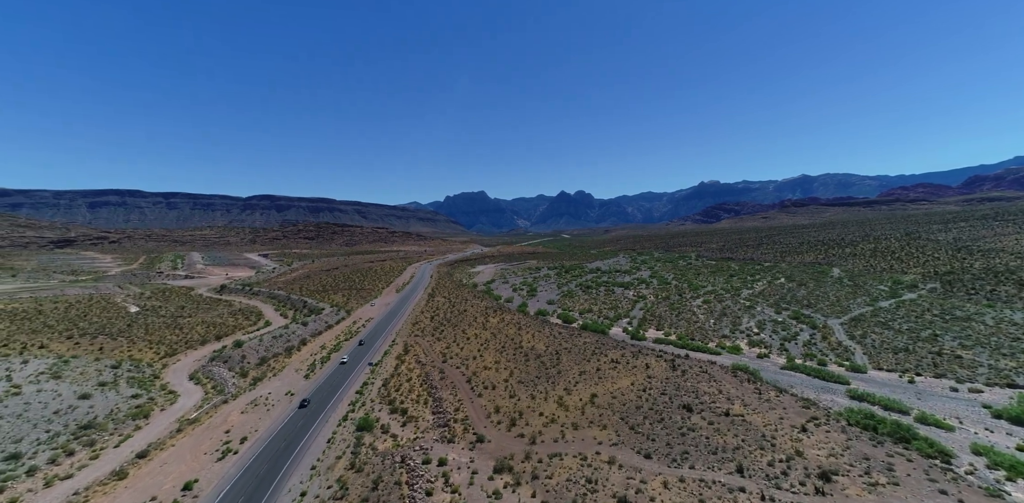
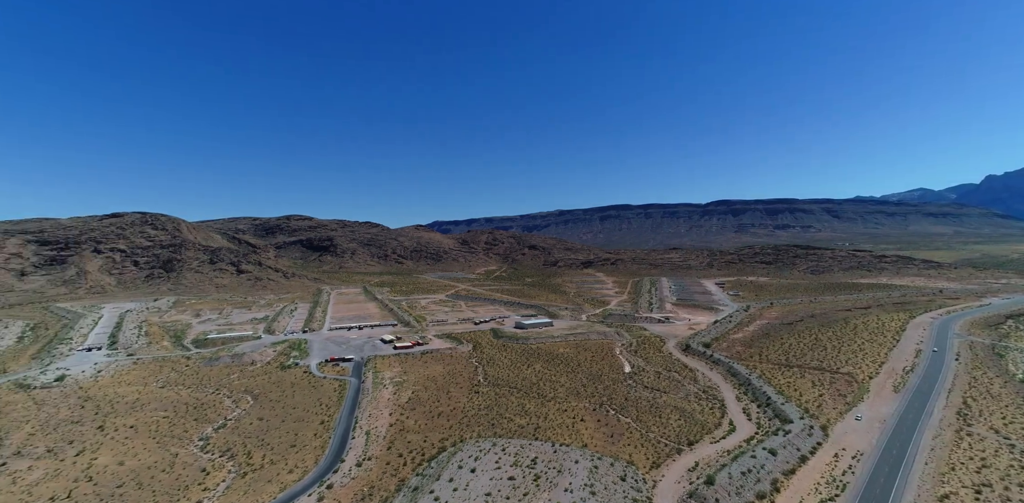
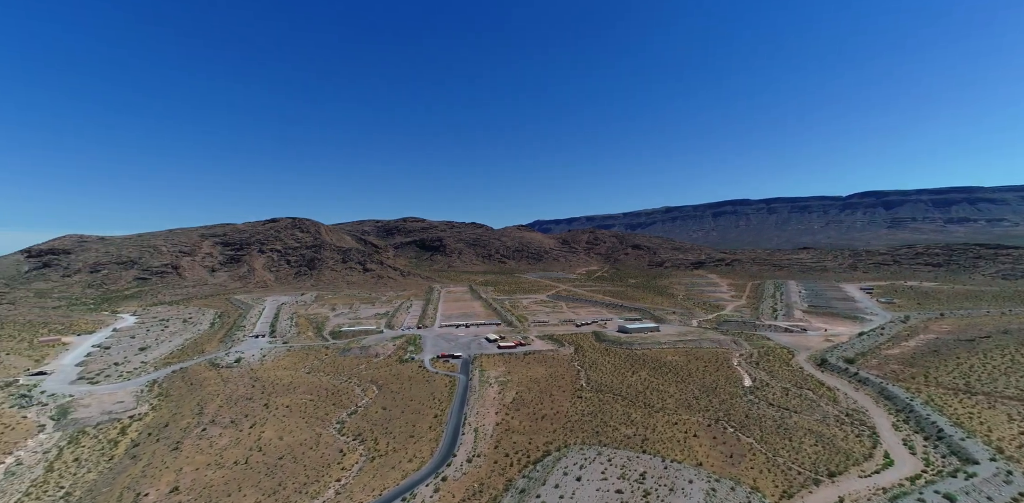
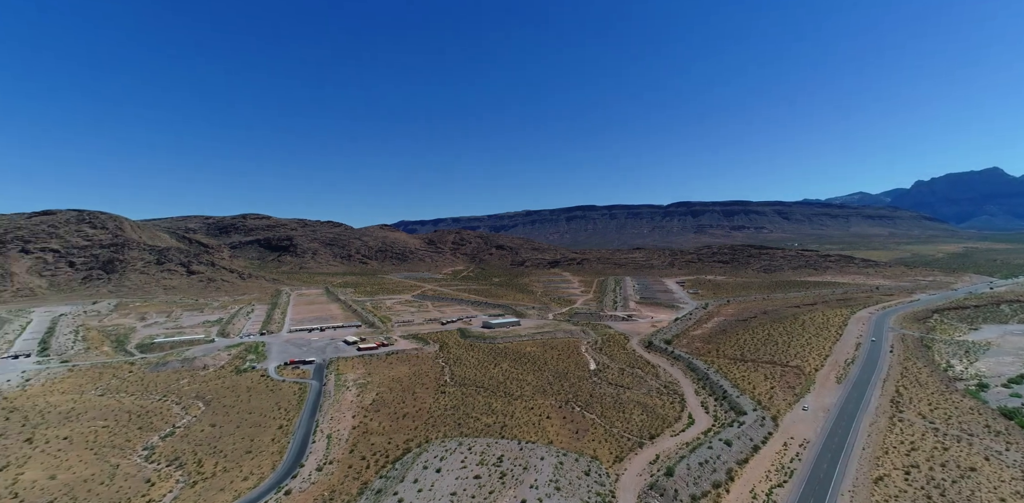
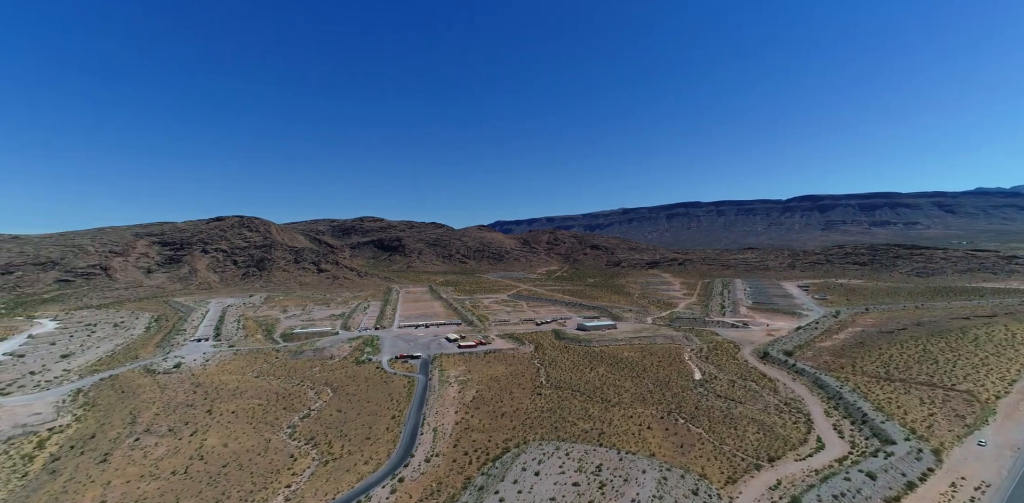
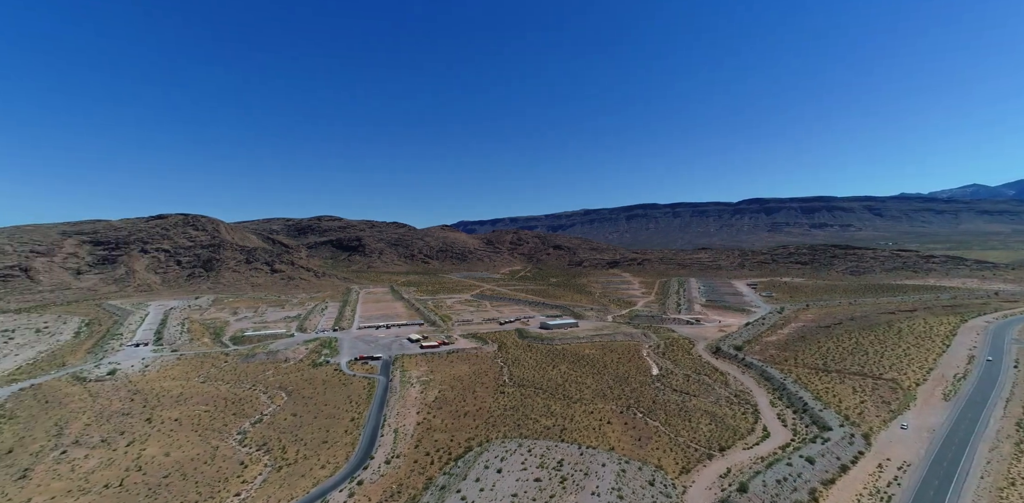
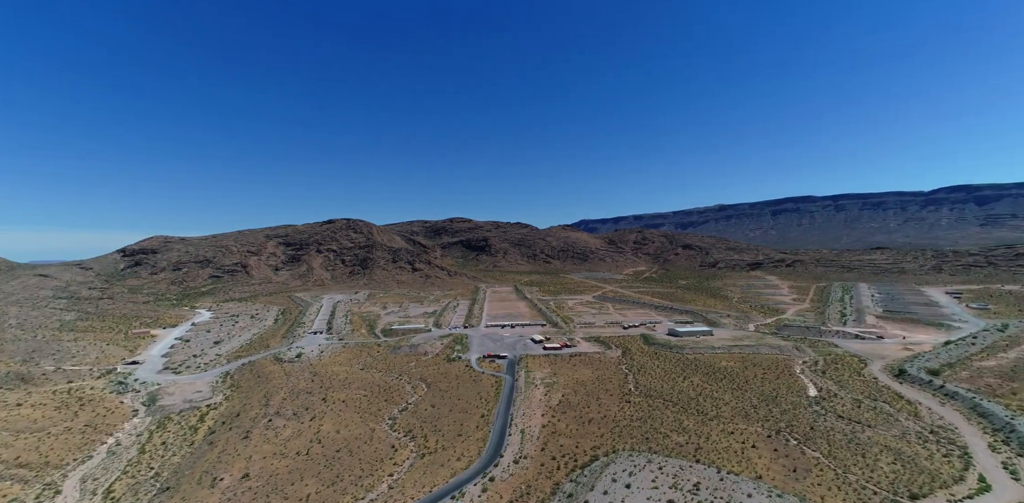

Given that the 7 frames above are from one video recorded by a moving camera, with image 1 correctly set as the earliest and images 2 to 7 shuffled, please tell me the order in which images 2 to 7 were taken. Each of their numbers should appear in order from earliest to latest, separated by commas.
4, 2, 6, 5, 3, 7
